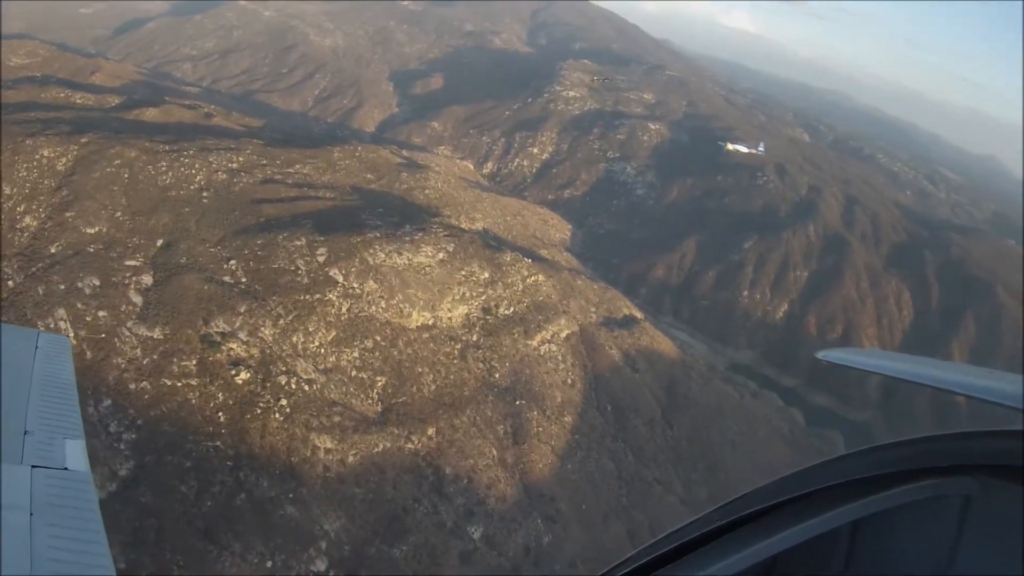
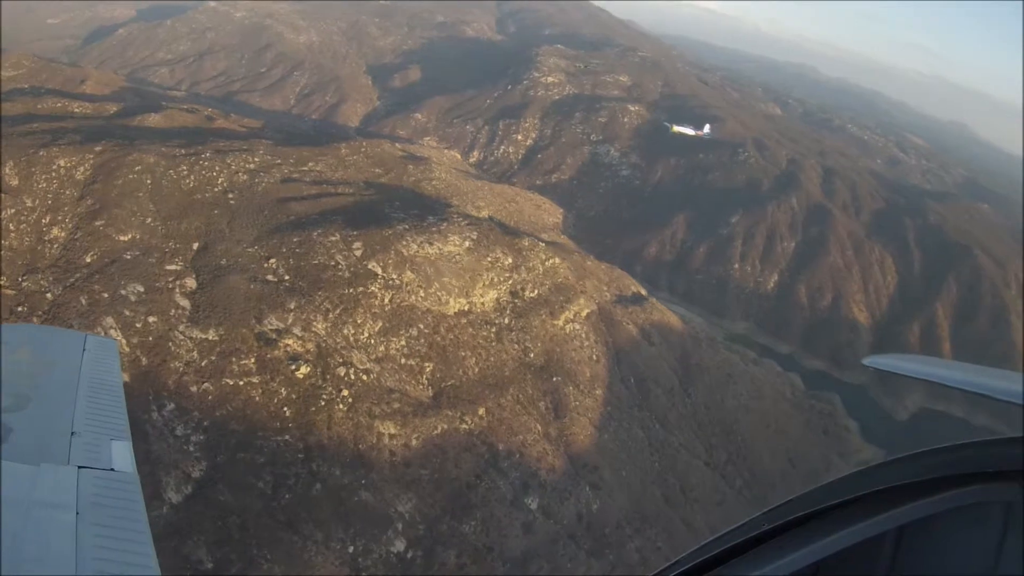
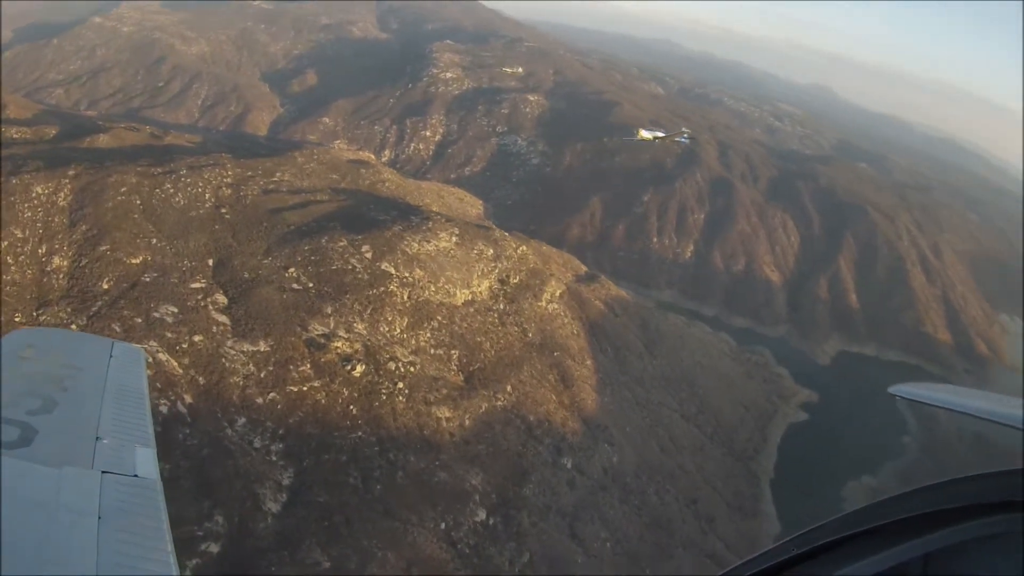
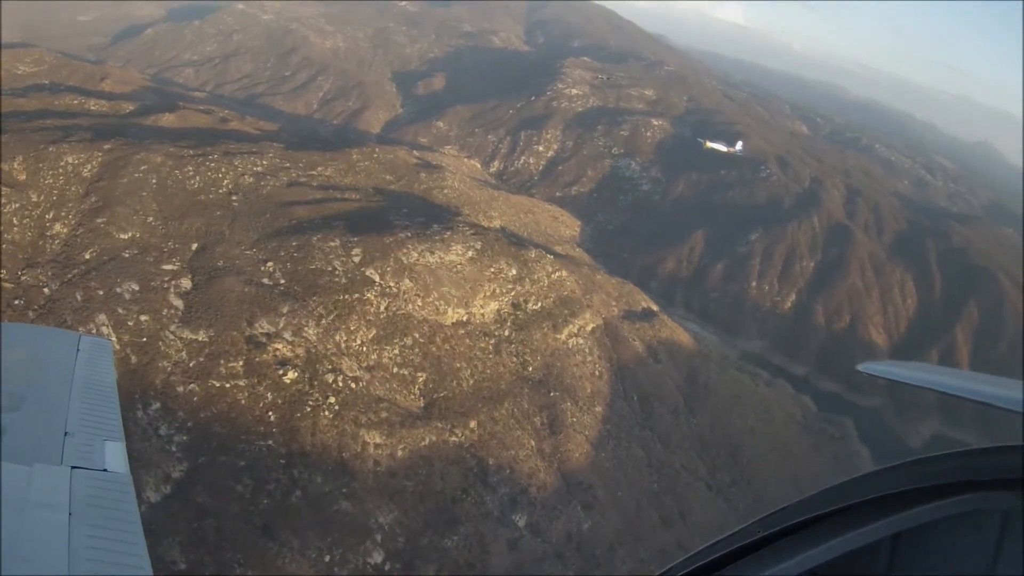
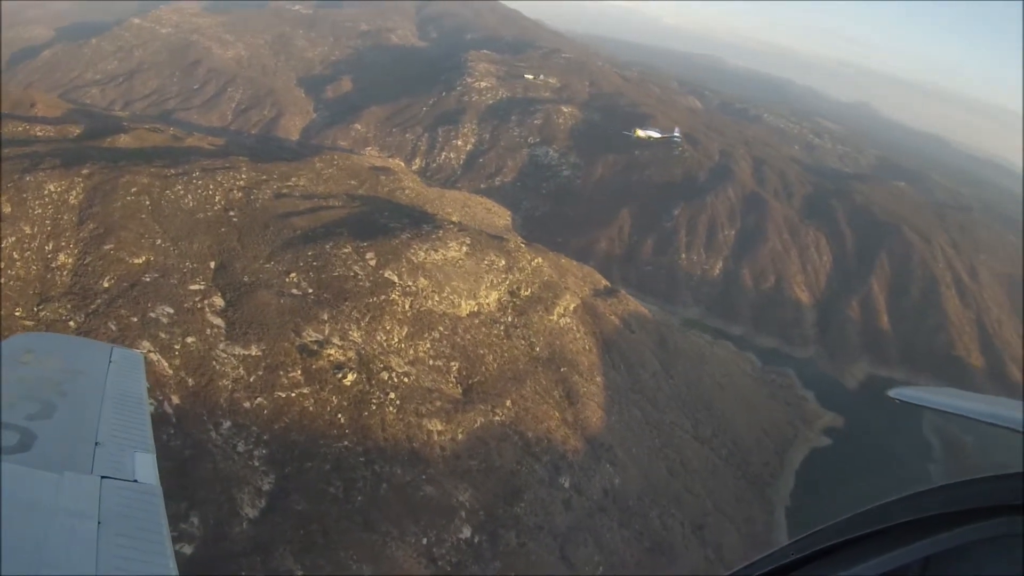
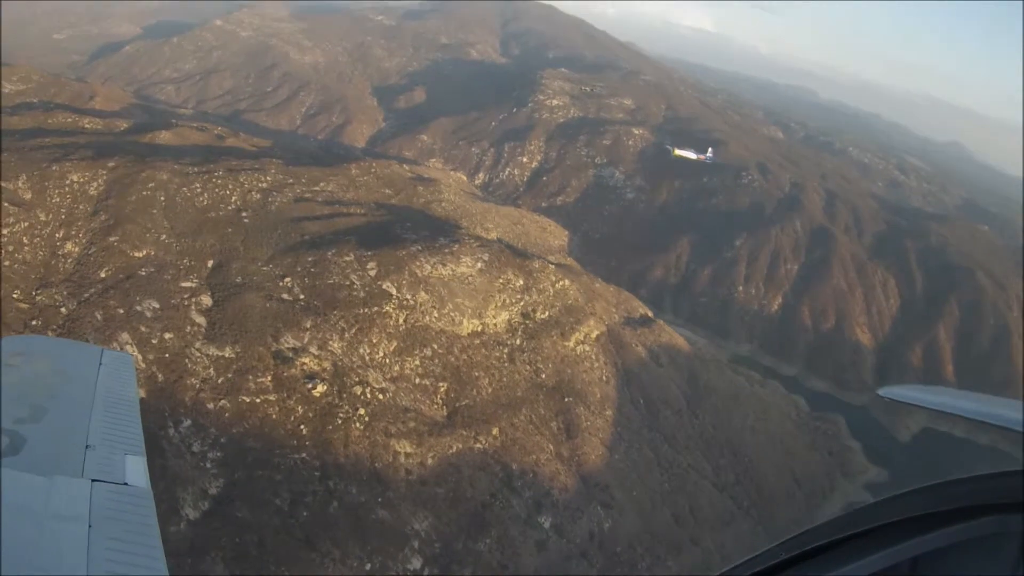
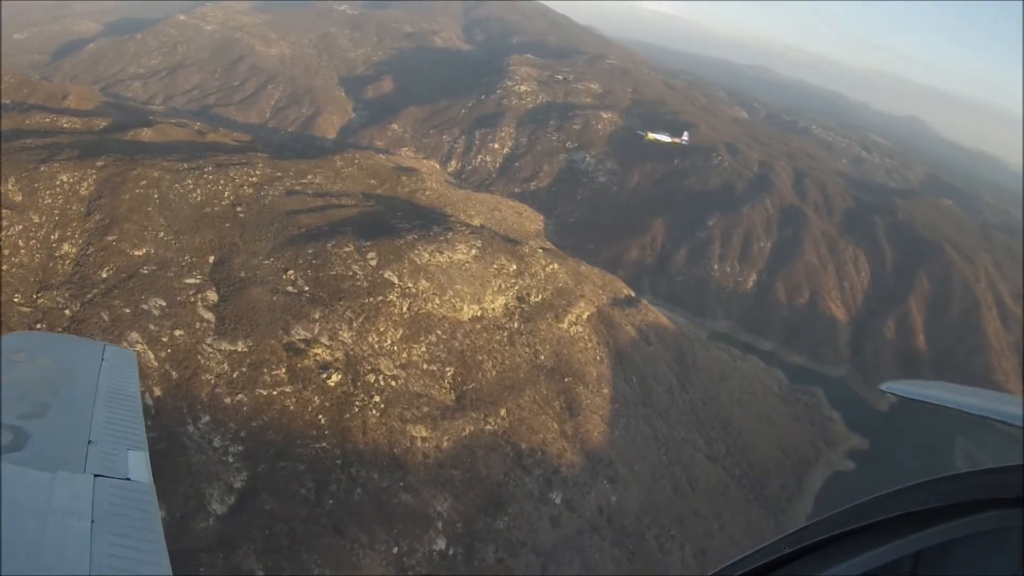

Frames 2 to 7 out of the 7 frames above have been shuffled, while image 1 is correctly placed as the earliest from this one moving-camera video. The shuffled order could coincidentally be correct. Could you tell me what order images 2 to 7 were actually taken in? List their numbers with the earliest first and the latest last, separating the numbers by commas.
4, 2, 6, 7, 5, 3
